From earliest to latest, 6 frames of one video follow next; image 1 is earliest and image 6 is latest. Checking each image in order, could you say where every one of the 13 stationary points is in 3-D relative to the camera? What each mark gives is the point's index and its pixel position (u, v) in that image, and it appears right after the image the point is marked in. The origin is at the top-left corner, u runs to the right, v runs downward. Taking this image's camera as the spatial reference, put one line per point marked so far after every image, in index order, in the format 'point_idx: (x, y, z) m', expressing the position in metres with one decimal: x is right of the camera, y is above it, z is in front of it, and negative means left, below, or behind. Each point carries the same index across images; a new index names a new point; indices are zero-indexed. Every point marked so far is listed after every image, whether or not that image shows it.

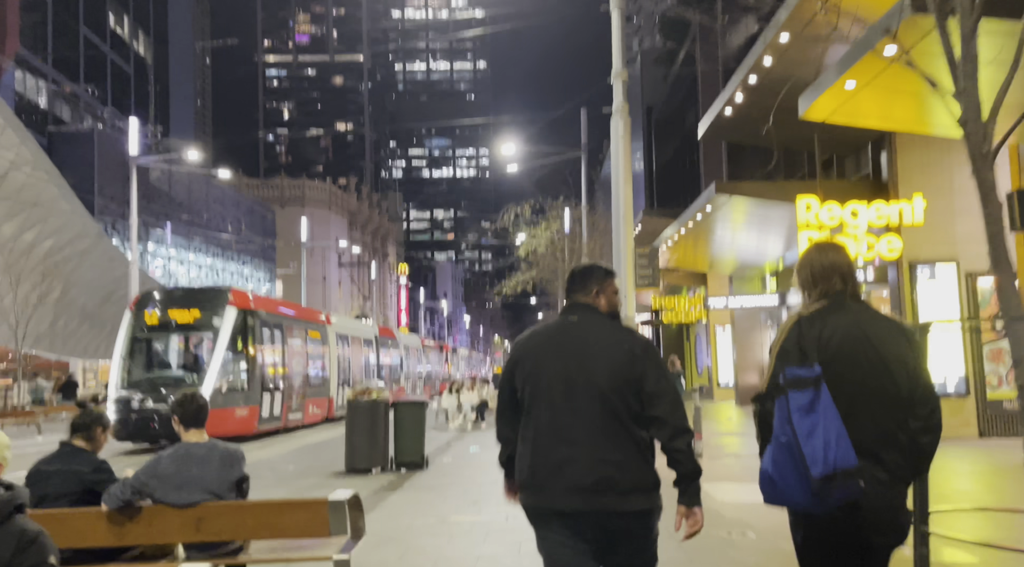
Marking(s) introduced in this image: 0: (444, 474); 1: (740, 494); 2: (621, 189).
0: (-1.0, -2.7, +13.4) m
1: (+2.6, -2.4, +11.0) m
2: (+2.1, +1.8, +18.0) m
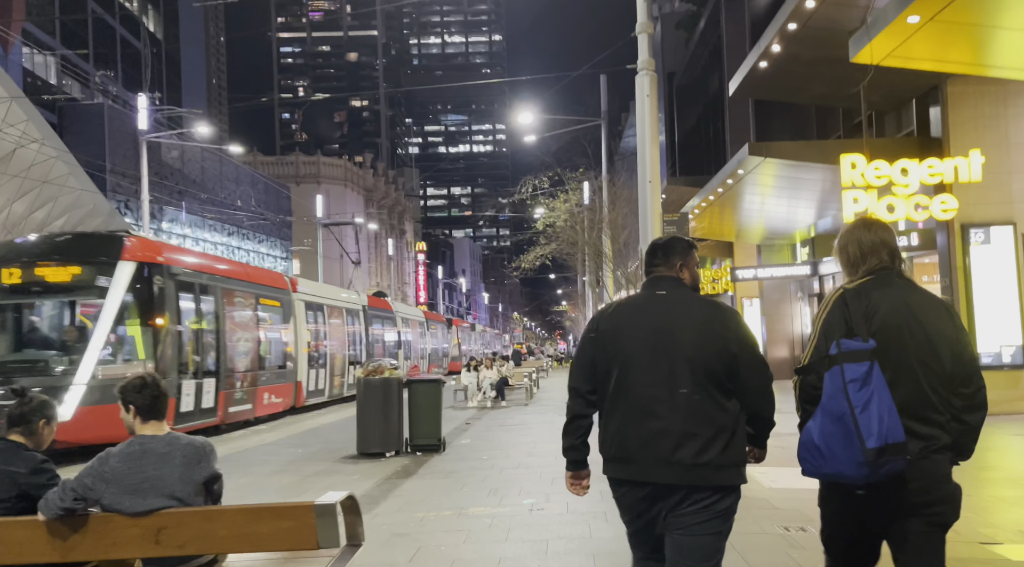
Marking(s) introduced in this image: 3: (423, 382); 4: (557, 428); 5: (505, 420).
0: (-0.6, -2.3, +12.5) m
1: (+2.9, -2.0, +10.0) m
2: (+2.4, +2.4, +16.9) m
3: (-1.2, -1.4, +13.2) m
4: (+0.8, -2.5, +16.1) m
5: (-0.1, -2.7, +18.4) m
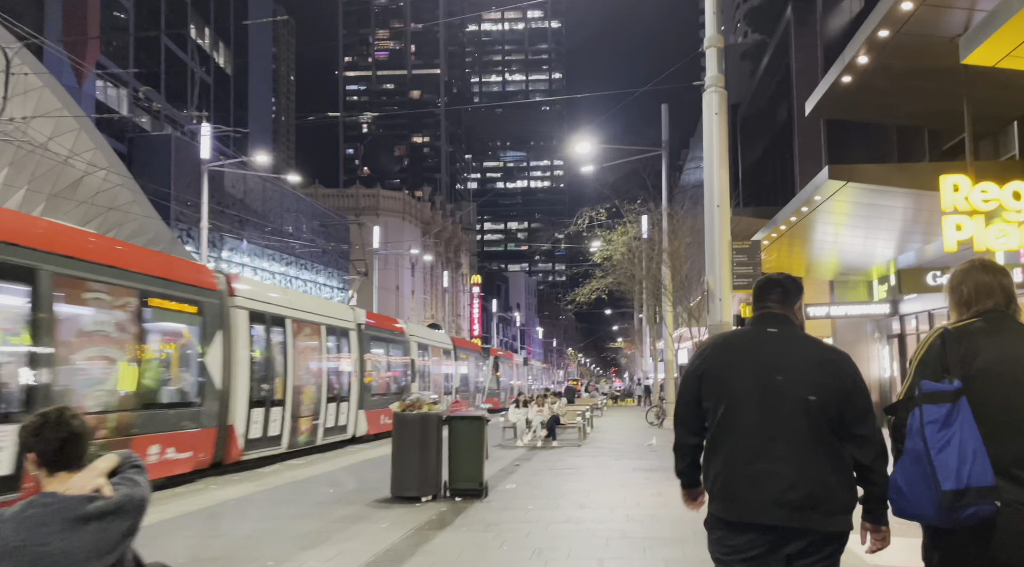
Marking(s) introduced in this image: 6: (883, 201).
0: (-0.1, -2.6, +11.1) m
1: (+3.3, -2.3, +8.5) m
2: (+3.4, +1.8, +15.6) m
3: (-0.6, -1.7, +12.0) m
4: (+1.6, -3.0, +14.7) m
5: (+0.8, -3.2, +17.0) m
6: (+7.2, +1.6, +18.8) m
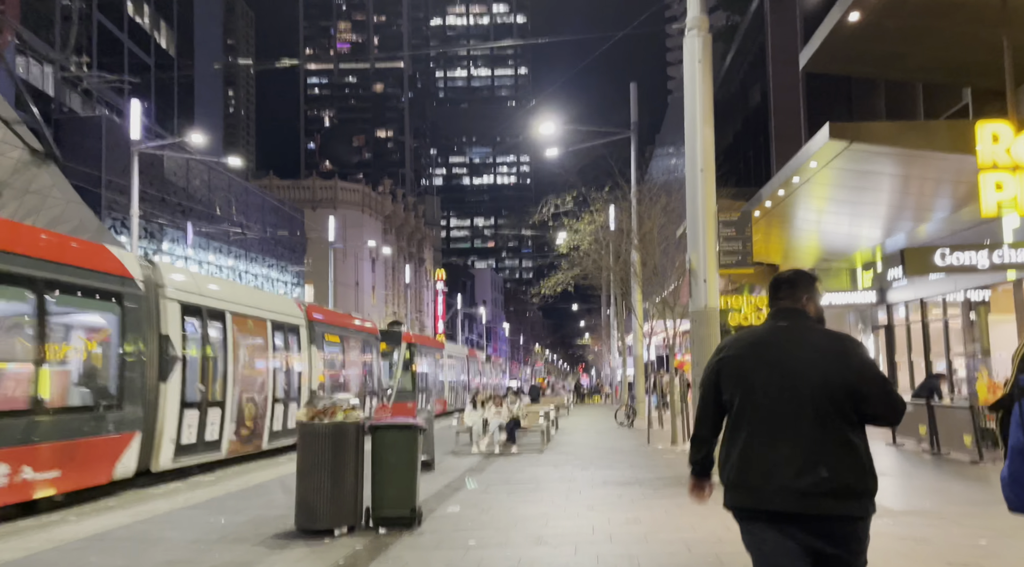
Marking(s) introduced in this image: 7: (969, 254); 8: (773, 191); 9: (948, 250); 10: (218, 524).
0: (-0.6, -2.3, +8.7) m
1: (+2.8, -2.1, +6.1) m
2: (+2.6, +2.1, +13.2) m
3: (-1.2, -1.4, +9.5) m
4: (+0.9, -2.7, +12.3) m
5: (0.0, -2.9, +14.6) m
6: (+6.3, +1.9, +16.6) m
7: (+7.7, +0.5, +16.0) m
8: (+5.2, +1.9, +18.7) m
9: (+7.4, +0.6, +16.1) m
10: (-2.9, -2.4, +9.3) m
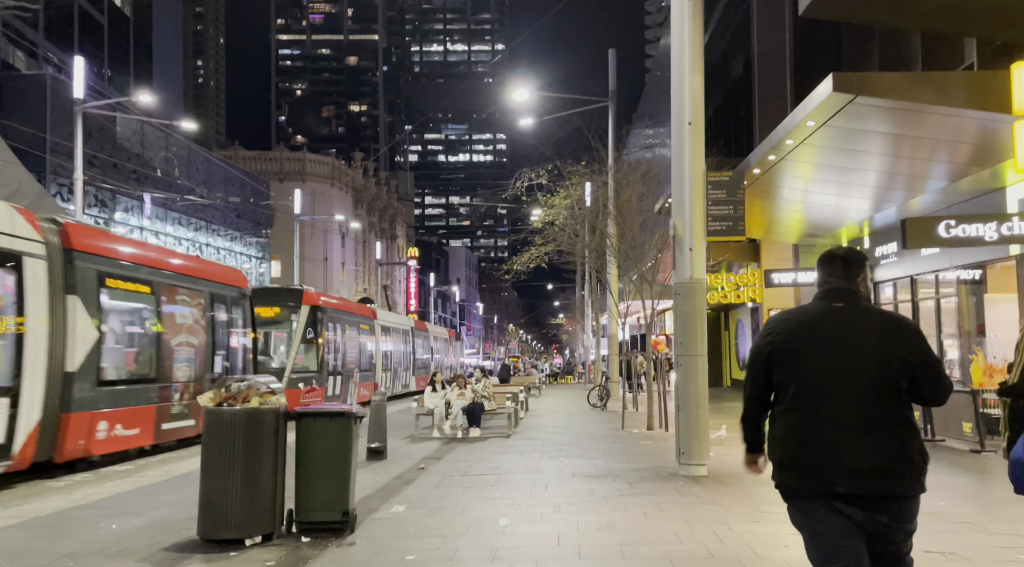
0: (-1.0, -2.0, +7.2) m
1: (+2.5, -1.8, +4.7) m
2: (+2.2, +2.5, +11.7) m
3: (-1.6, -1.1, +7.9) m
4: (+0.4, -2.3, +10.8) m
5: (-0.5, -2.5, +13.1) m
6: (+5.8, +2.3, +15.1) m
7: (+7.1, +0.9, +14.6) m
8: (+4.6, +2.4, +17.2) m
9: (+6.8, +1.0, +14.7) m
10: (-3.3, -2.0, +7.8) m
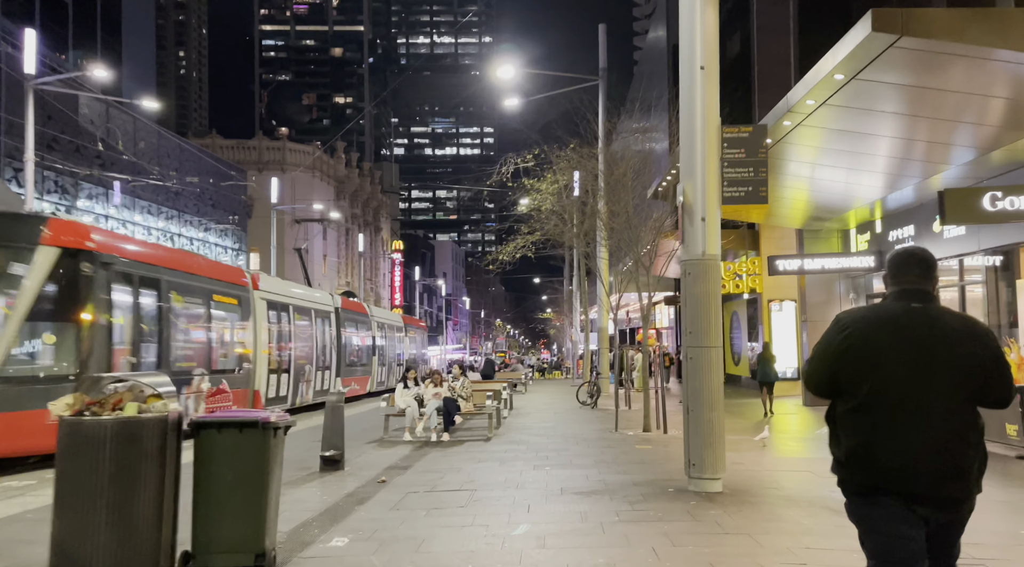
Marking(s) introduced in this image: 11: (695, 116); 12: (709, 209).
0: (-1.2, -1.8, +5.2) m
1: (+2.4, -1.6, +2.8) m
2: (+1.9, +2.7, +9.7) m
3: (-1.8, -0.9, +5.9) m
4: (+0.1, -2.1, +8.9) m
5: (-0.8, -2.3, +11.1) m
6: (+5.5, +2.6, +13.2) m
7: (+6.8, +1.1, +12.7) m
8: (+4.3, +2.6, +15.3) m
9: (+6.6, +1.2, +12.8) m
10: (-3.5, -1.8, +5.8) m
11: (+1.8, +1.7, +9.6) m
12: (+2.0, +0.7, +9.6) m
